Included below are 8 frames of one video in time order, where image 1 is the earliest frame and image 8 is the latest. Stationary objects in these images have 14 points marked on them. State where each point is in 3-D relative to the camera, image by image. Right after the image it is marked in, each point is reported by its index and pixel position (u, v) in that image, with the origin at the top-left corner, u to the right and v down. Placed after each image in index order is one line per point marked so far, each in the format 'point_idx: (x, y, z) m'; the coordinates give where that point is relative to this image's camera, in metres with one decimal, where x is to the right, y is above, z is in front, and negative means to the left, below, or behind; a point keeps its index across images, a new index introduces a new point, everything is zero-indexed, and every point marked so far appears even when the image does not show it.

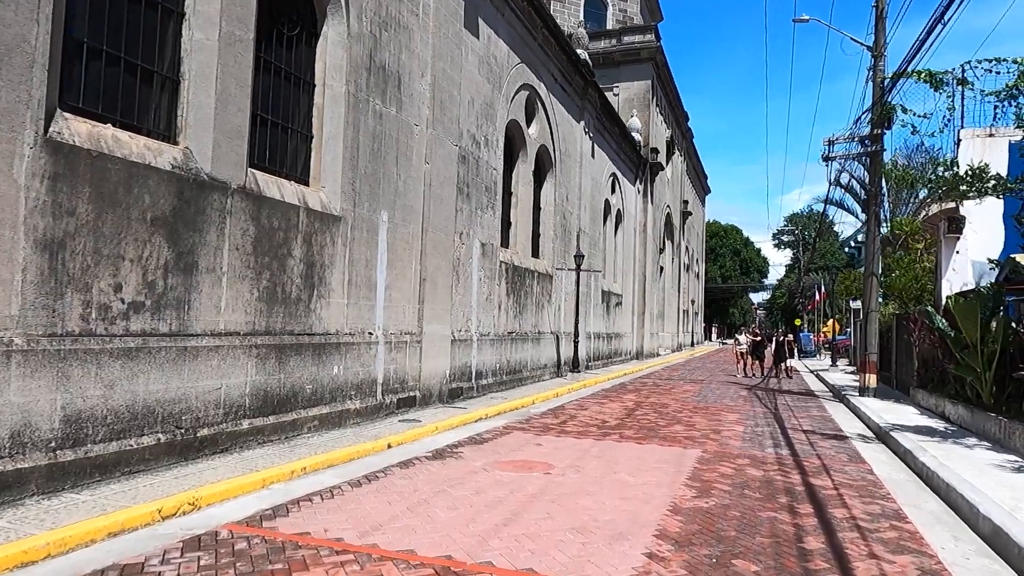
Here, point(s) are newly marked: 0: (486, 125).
0: (-0.6, +3.7, +15.1) m
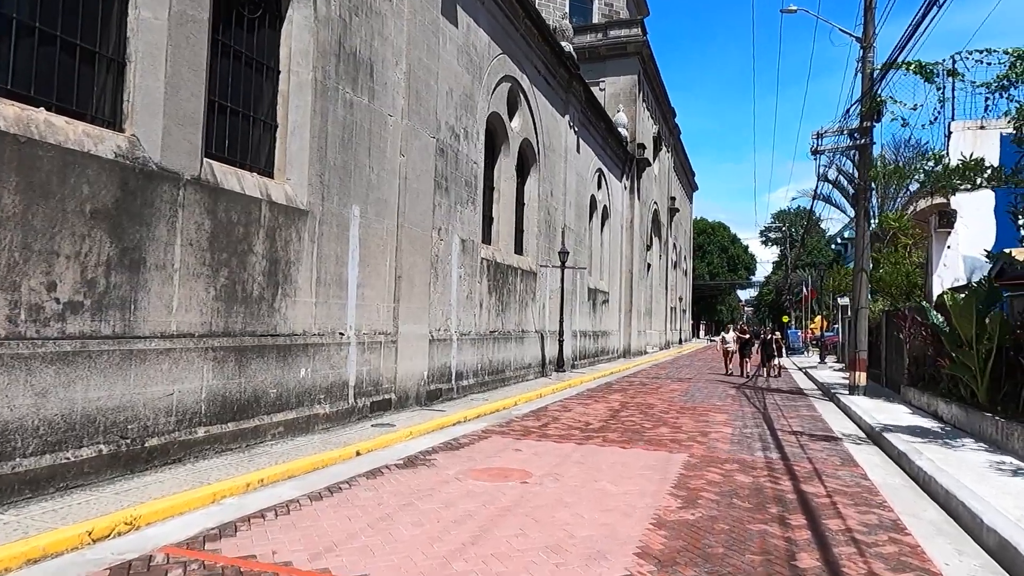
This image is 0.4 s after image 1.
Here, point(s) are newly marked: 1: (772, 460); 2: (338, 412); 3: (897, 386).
0: (-1.0, +3.7, +14.6) m
1: (+3.5, -2.3, +9.0) m
2: (-2.6, -1.9, +10.1) m
3: (+9.2, -2.4, +16.0) m
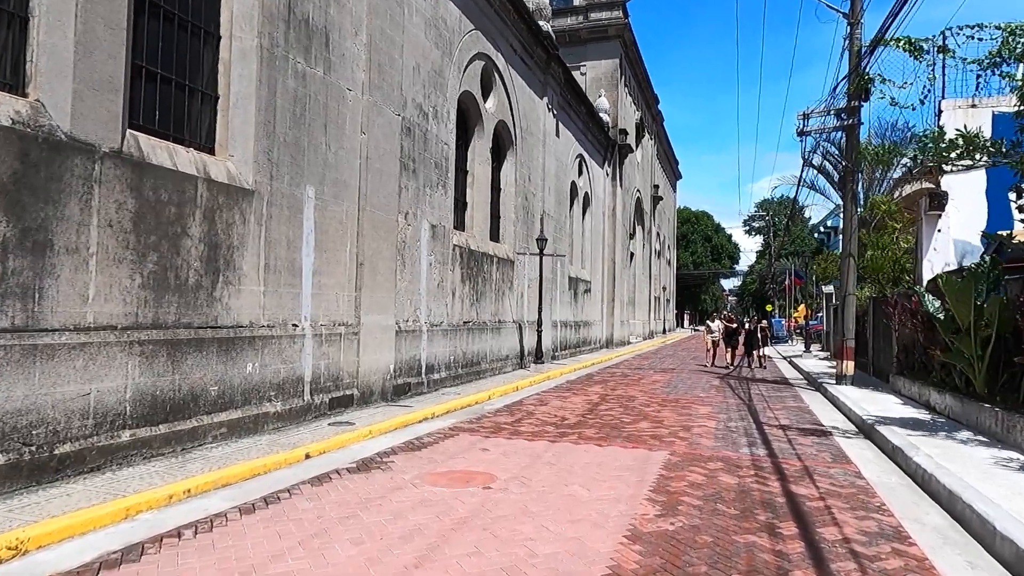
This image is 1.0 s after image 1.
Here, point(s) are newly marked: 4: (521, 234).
0: (-1.6, +4.0, +13.7) m
1: (+3.1, -2.1, +8.4) m
2: (-3.1, -1.7, +9.3) m
3: (+8.7, -2.0, +15.5) m
4: (+0.2, +1.5, +19.3) m
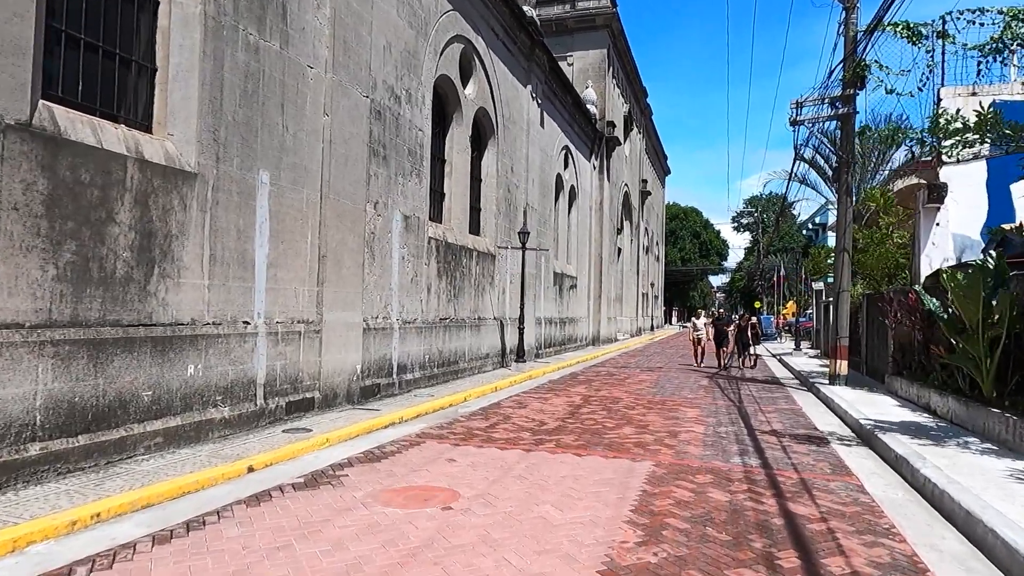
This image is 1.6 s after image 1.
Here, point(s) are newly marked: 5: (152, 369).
0: (-2.0, +4.1, +12.9) m
1: (+2.8, -2.1, +7.7) m
2: (-3.4, -1.6, +8.5) m
3: (+8.2, -1.9, +14.8) m
4: (-0.3, +1.7, +18.5) m
5: (-3.9, -0.9, +7.2) m
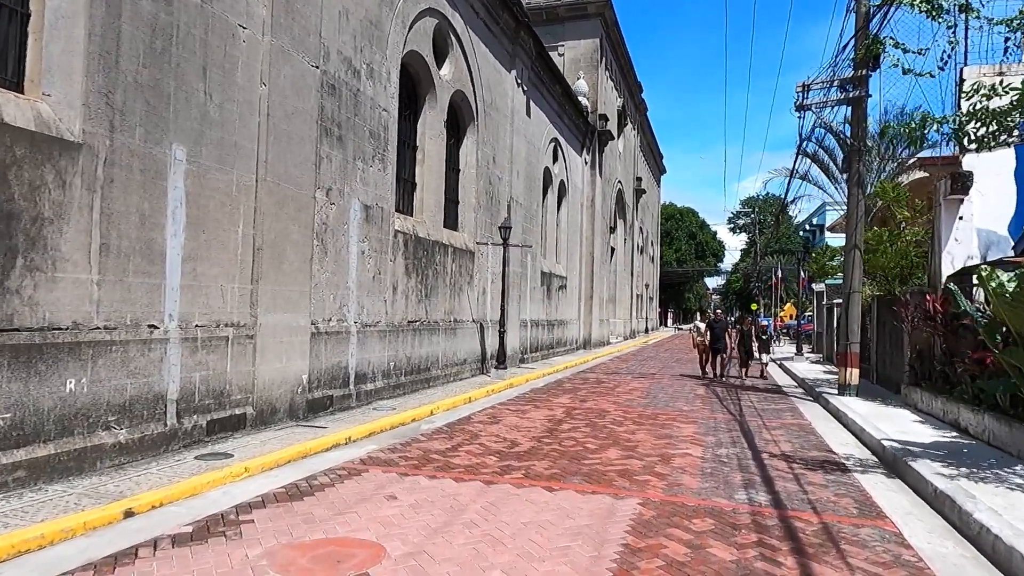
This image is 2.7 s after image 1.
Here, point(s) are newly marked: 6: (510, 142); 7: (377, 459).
0: (-2.5, +4.1, +11.5) m
1: (+2.3, -2.1, +6.2) m
2: (-3.9, -1.6, +7.0) m
3: (+7.7, -2.0, +13.4) m
4: (-0.8, +1.7, +17.0) m
5: (-4.3, -0.8, +5.8) m
6: (-0.1, +4.2, +19.0) m
7: (-1.6, -2.0, +7.8) m
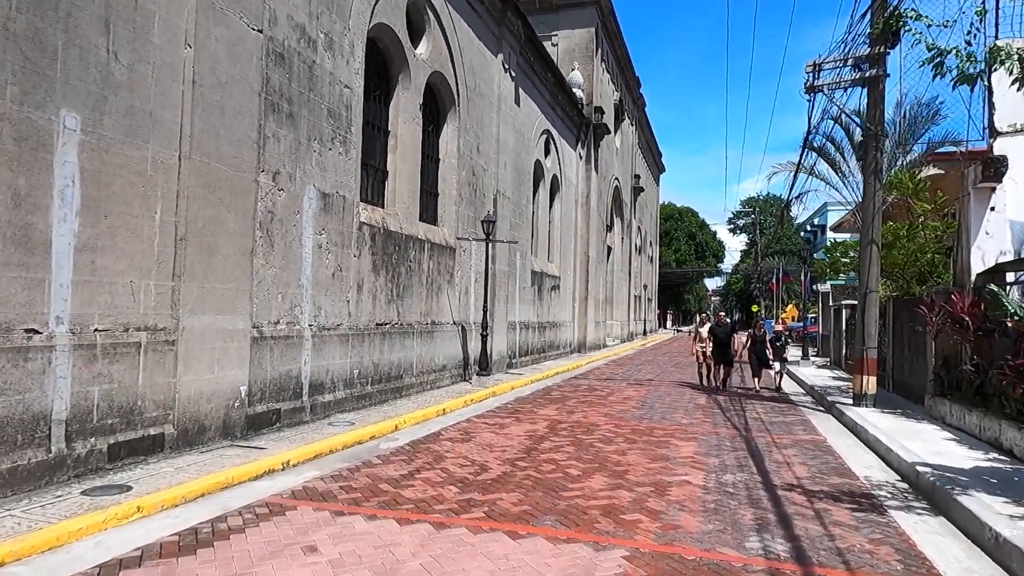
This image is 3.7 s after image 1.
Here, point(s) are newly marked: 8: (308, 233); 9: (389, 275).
0: (-2.8, +4.1, +10.2) m
1: (+2.0, -2.0, +4.9) m
2: (-4.2, -1.6, +5.7) m
3: (+7.4, -1.9, +12.1) m
4: (-1.1, +1.7, +15.7) m
5: (-4.7, -0.8, +4.4) m
6: (-0.4, +4.2, +17.7) m
7: (-1.9, -2.0, +6.5) m
8: (-3.0, +0.8, +9.8) m
9: (-2.2, +0.3, +12.2) m
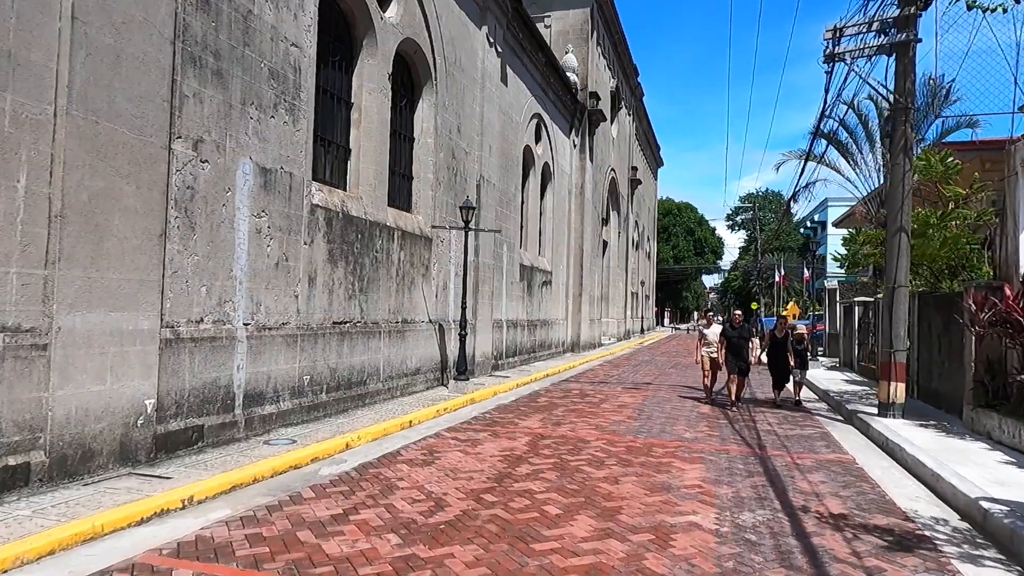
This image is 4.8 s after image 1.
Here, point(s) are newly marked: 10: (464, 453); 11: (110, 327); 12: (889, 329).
0: (-3.1, +4.2, +8.6) m
1: (+1.7, -2.0, +3.4) m
2: (-4.6, -1.5, +4.2) m
3: (+7.0, -1.9, +10.6) m
4: (-1.5, +1.8, +14.2) m
5: (-5.0, -0.7, +2.9) m
6: (-0.8, +4.3, +16.1) m
7: (-2.3, -1.9, +5.0) m
8: (-3.3, +0.9, +8.3) m
9: (-2.6, +0.4, +10.6) m
10: (-0.6, -2.0, +8.2) m
11: (-3.9, -0.4, +6.4) m
12: (+6.3, -0.7, +11.2) m
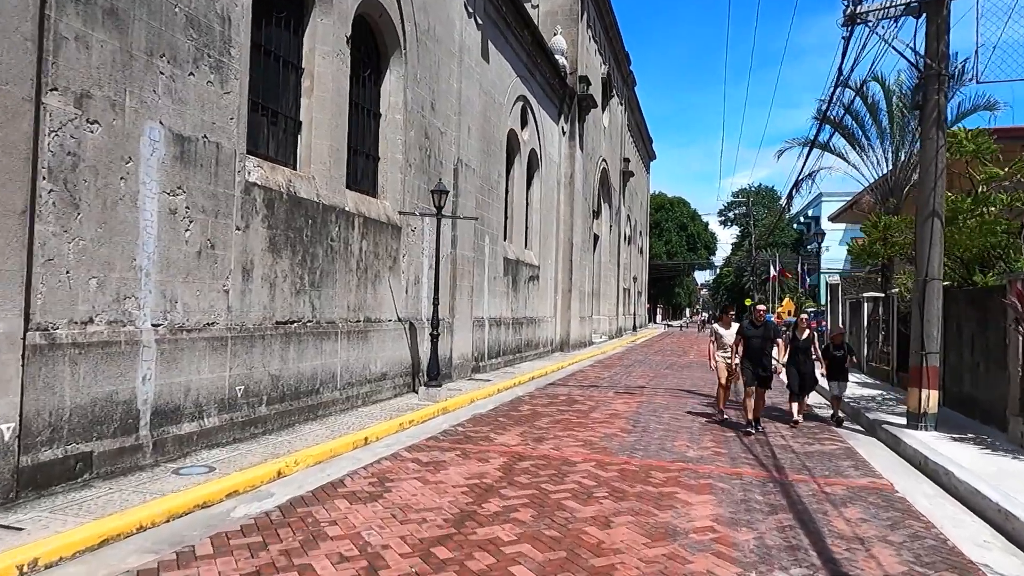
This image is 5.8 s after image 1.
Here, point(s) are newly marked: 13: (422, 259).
0: (-3.5, +4.3, +7.0) m
1: (+1.4, -1.9, +2.0) m
2: (-4.8, -1.4, +2.6) m
3: (+6.7, -1.8, +9.2) m
4: (-1.9, +1.9, +12.7) m
5: (-5.2, -0.7, +1.3) m
6: (-1.2, +4.4, +14.6) m
7: (-2.5, -1.8, +3.5) m
8: (-3.6, +1.0, +6.7) m
9: (-2.9, +0.4, +9.1) m
10: (-0.9, -1.9, +6.7) m
11: (-4.1, -0.3, +4.9) m
12: (+6.0, -0.6, +9.8) m
13: (-1.7, +0.6, +13.0) m
